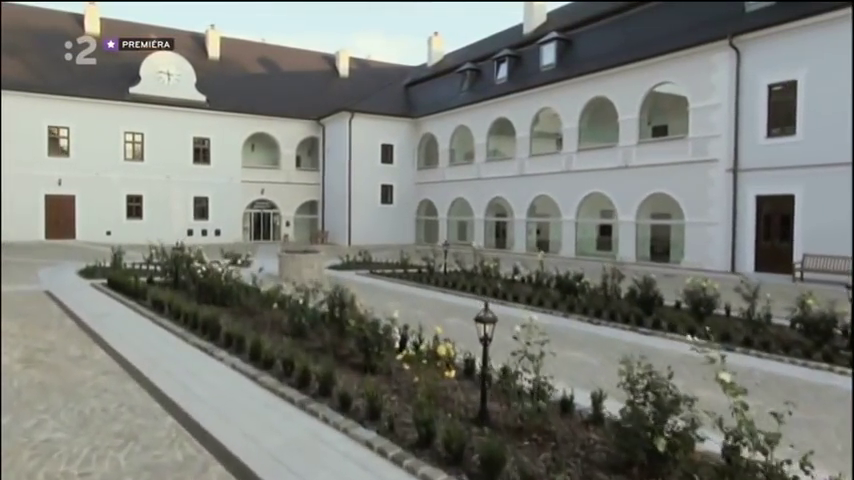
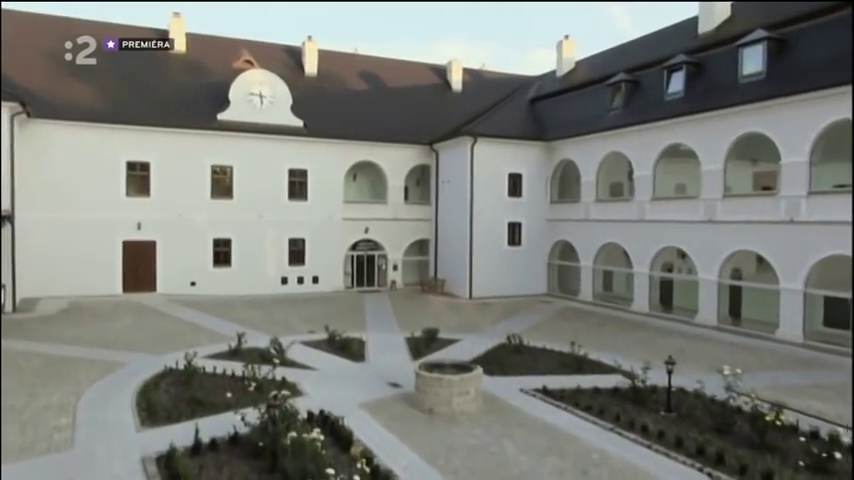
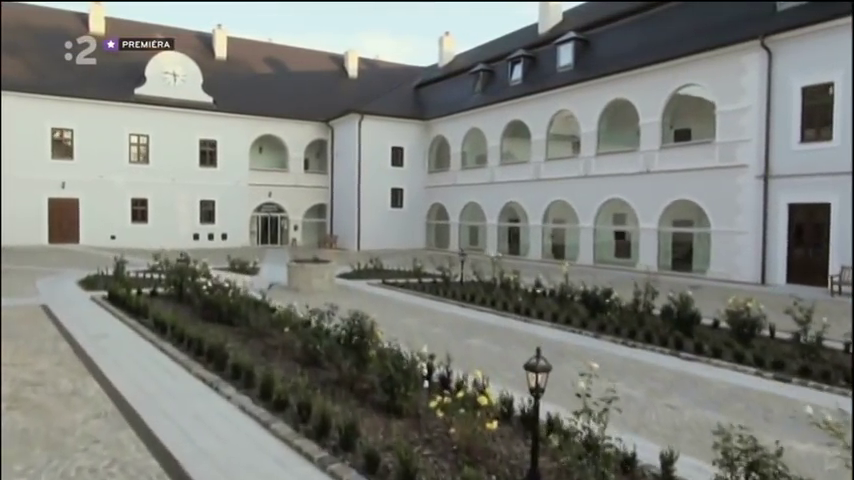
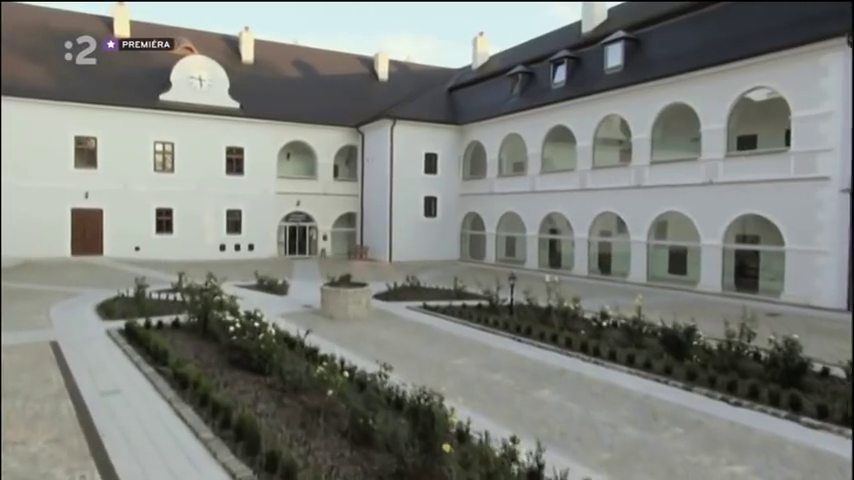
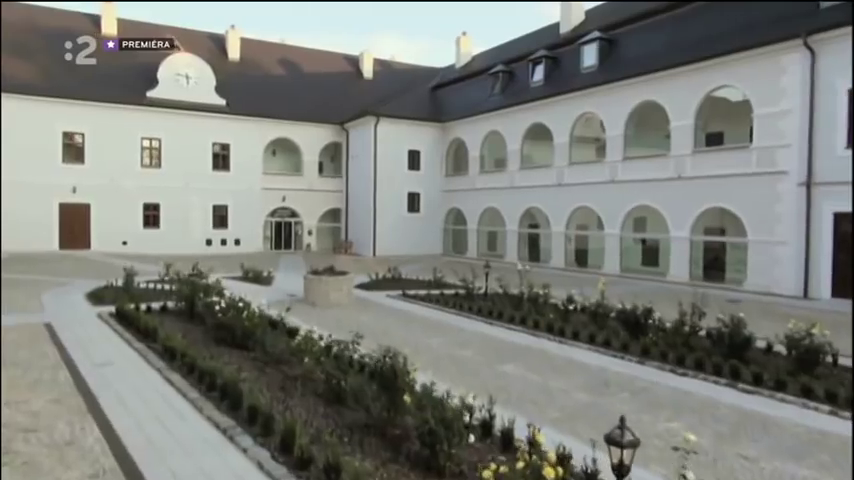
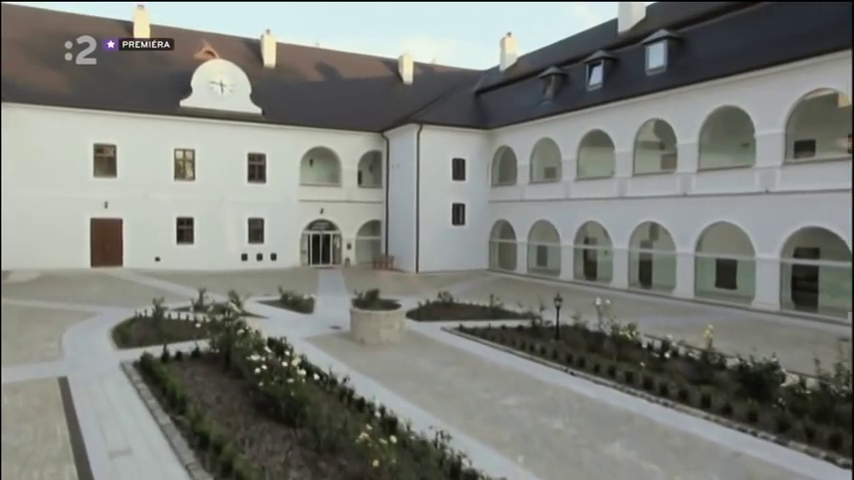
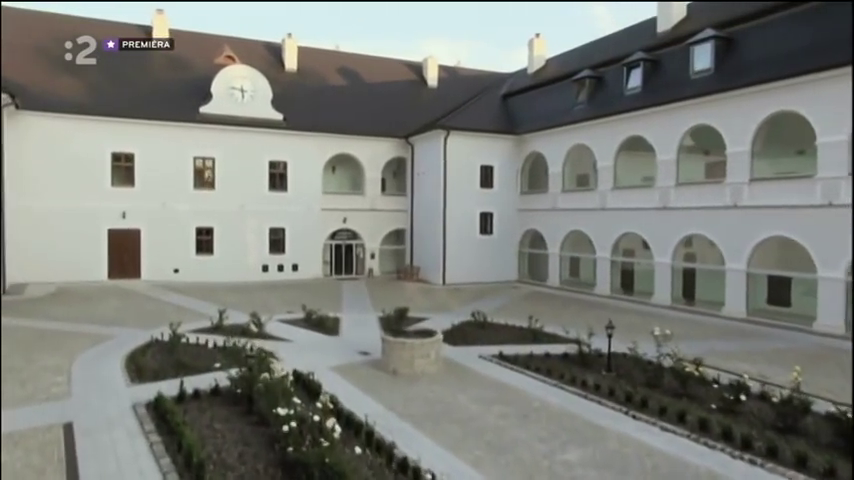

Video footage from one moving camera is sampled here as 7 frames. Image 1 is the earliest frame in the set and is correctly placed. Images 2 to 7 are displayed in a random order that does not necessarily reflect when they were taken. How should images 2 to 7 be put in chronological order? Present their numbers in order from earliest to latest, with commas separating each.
3, 5, 4, 6, 7, 2
